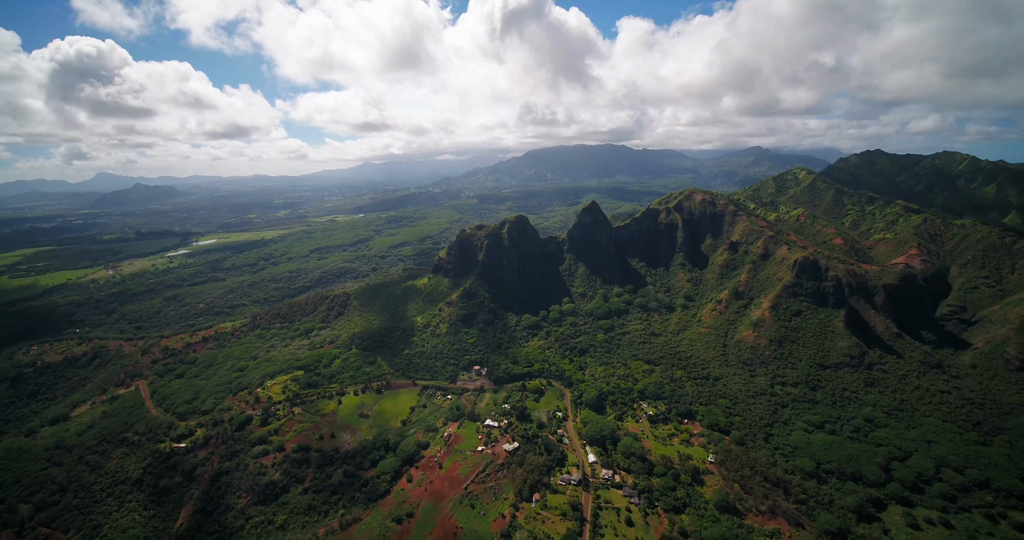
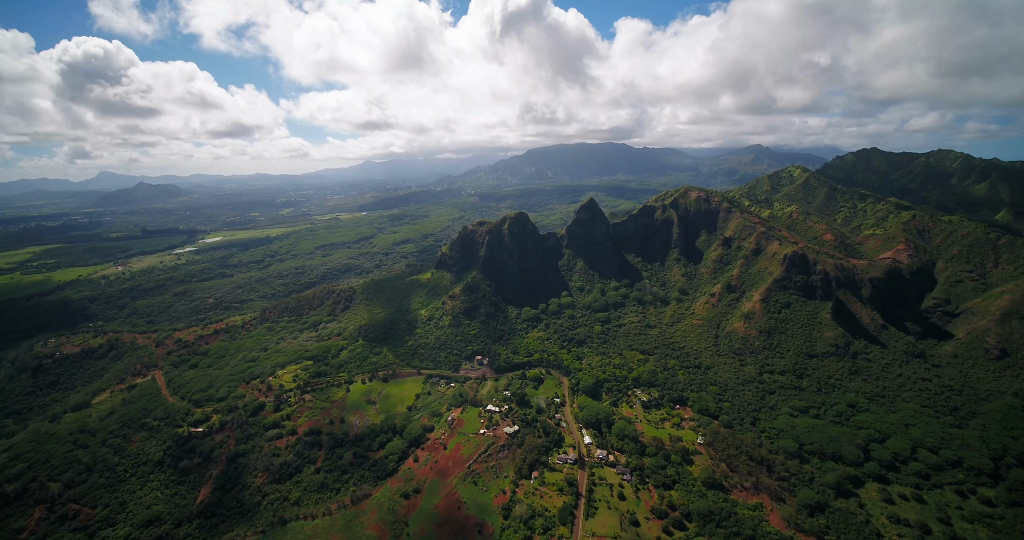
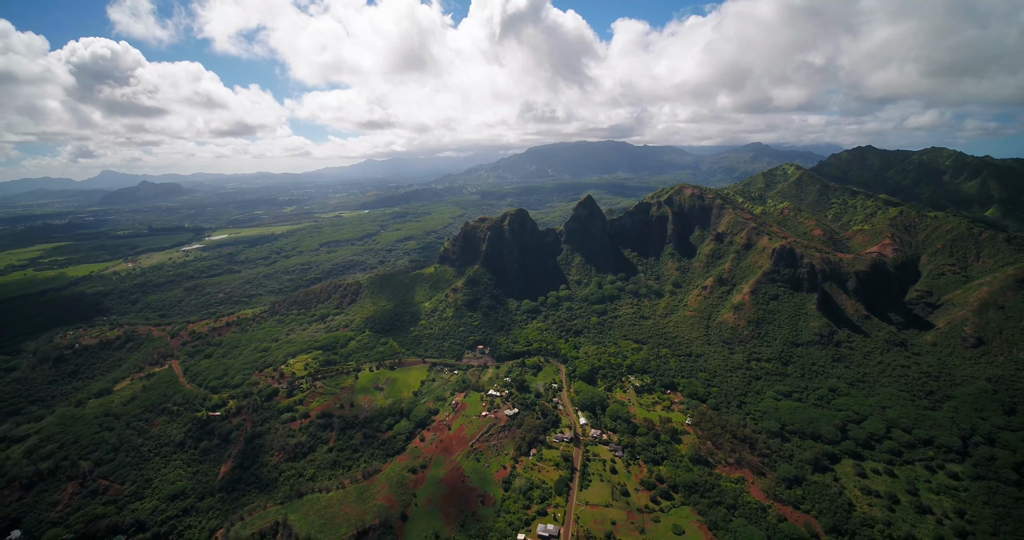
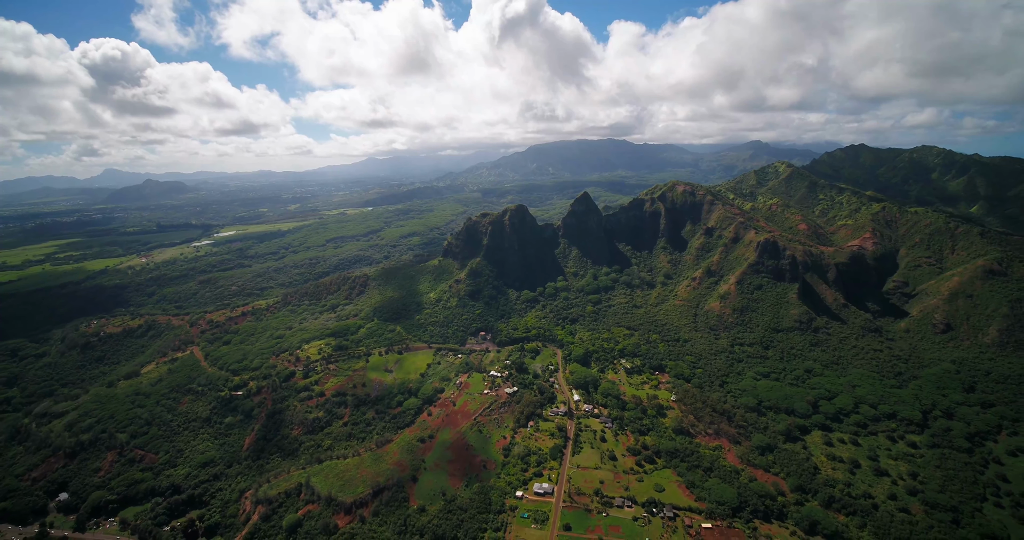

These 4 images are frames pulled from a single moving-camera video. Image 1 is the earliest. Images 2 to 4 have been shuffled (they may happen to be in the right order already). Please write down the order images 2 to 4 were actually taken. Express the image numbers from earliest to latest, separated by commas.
2, 3, 4
